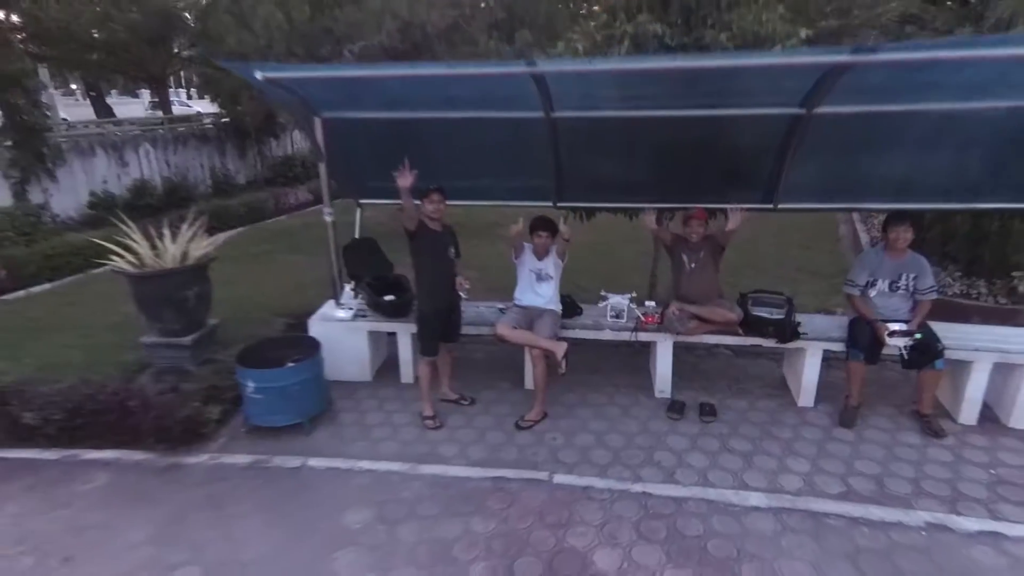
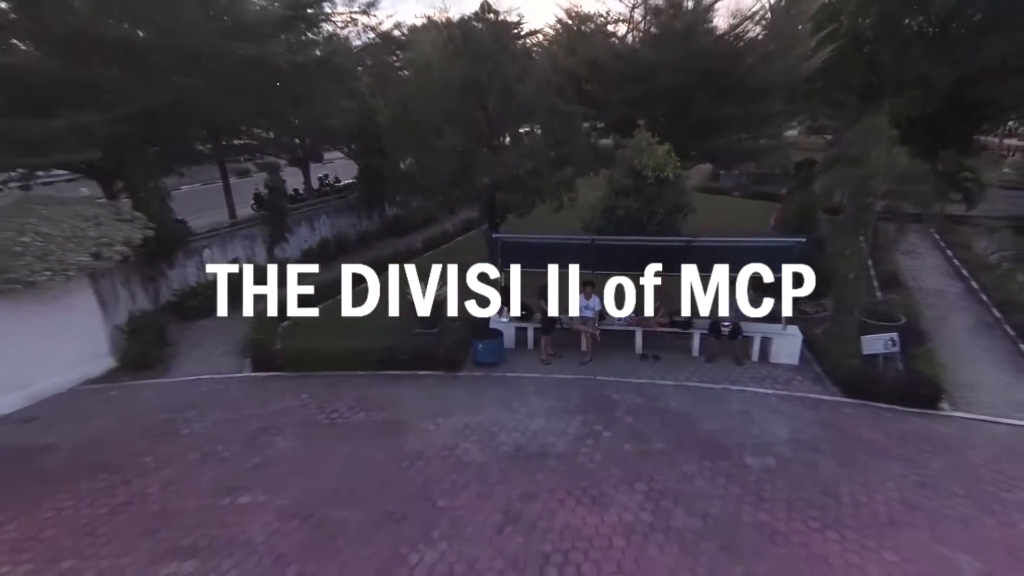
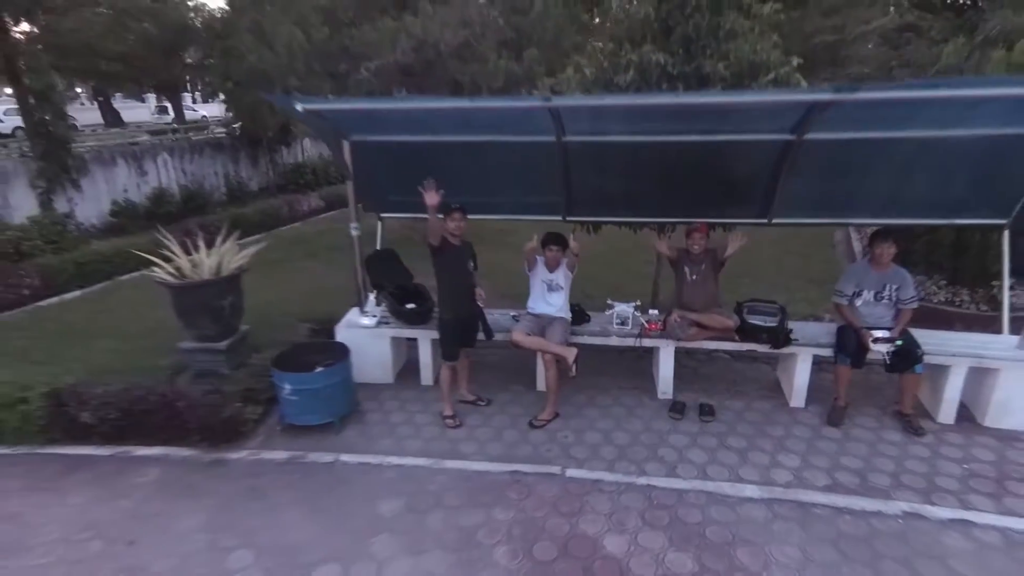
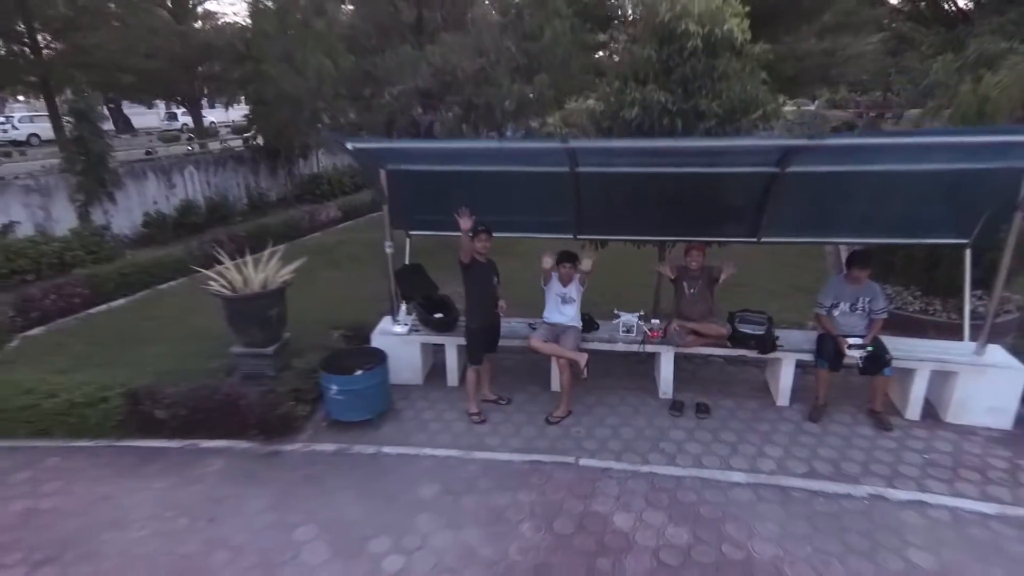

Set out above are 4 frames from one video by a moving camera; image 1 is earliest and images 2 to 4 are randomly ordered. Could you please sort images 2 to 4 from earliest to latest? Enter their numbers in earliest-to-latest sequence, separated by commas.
3, 4, 2
